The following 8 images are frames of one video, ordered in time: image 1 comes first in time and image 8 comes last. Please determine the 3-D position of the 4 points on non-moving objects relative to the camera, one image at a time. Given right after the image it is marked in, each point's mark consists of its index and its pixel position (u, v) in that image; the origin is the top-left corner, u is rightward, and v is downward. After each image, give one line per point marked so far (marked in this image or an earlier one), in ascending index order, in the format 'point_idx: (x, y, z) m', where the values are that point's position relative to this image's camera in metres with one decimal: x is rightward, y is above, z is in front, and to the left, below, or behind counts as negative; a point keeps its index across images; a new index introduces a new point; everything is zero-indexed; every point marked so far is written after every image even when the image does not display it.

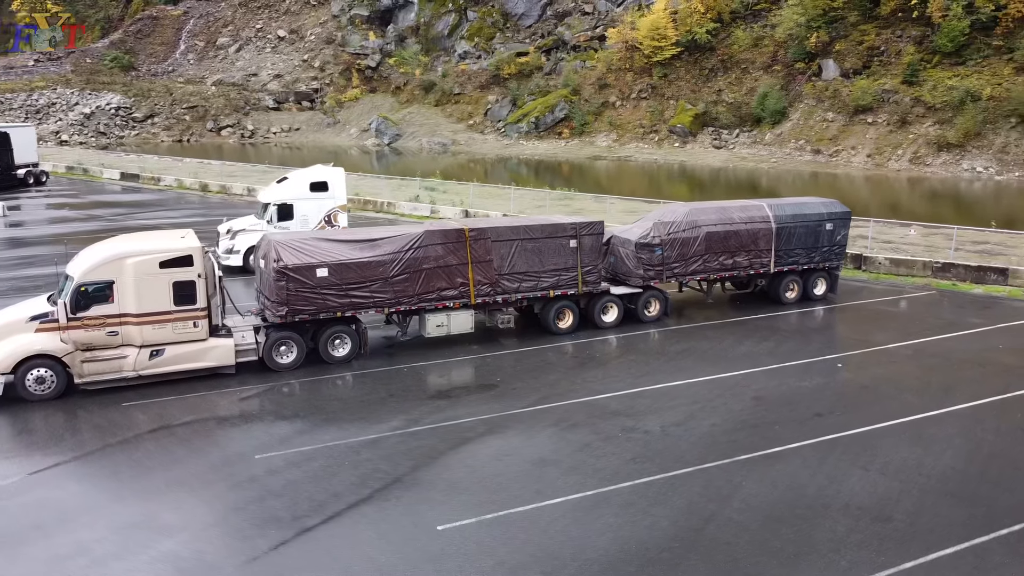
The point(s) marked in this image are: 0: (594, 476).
0: (+1.2, -2.6, +11.1) m
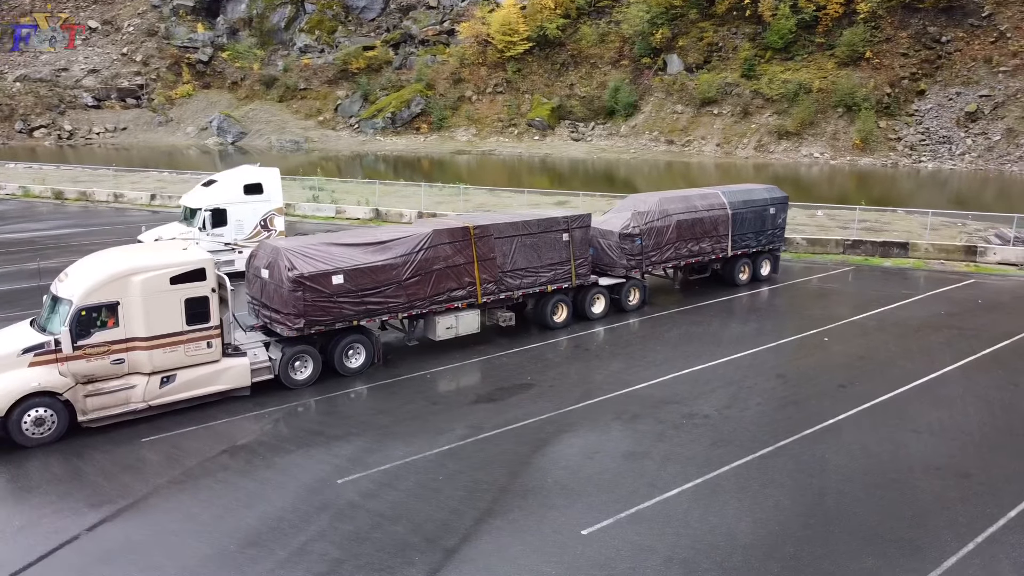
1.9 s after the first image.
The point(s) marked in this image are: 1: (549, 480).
0: (+2.5, -2.4, +11.2) m
1: (+0.5, -2.5, +10.7) m
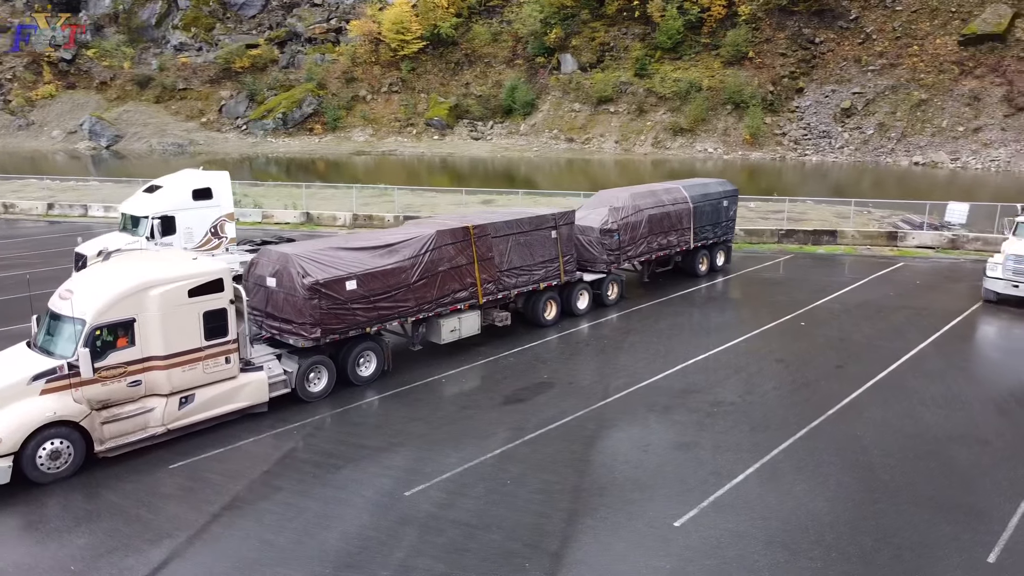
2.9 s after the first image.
0: (+3.3, -2.3, +11.5) m
1: (+1.4, -2.5, +10.7) m
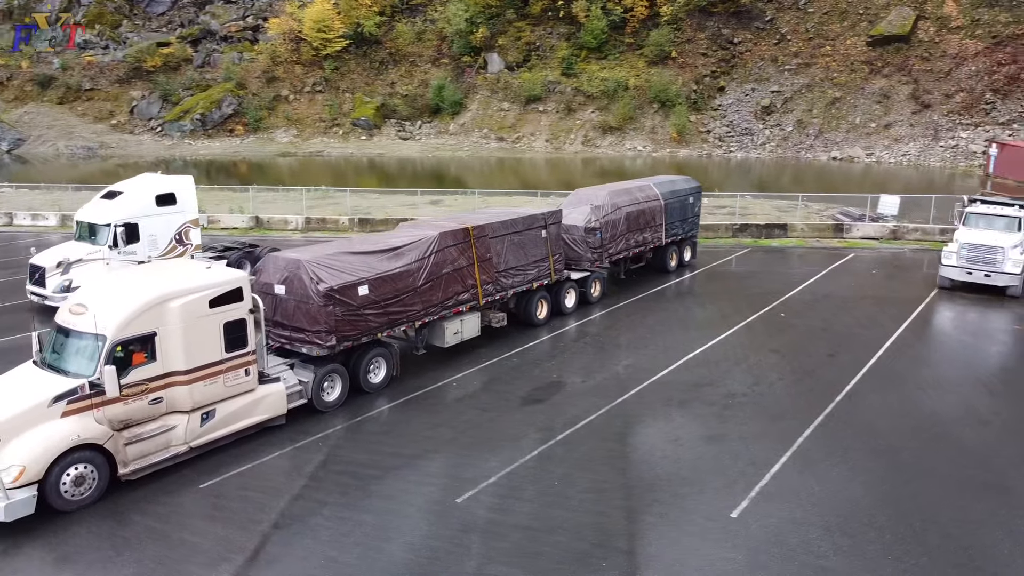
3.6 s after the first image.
0: (+3.8, -2.2, +11.8) m
1: (+2.0, -2.5, +10.8) m
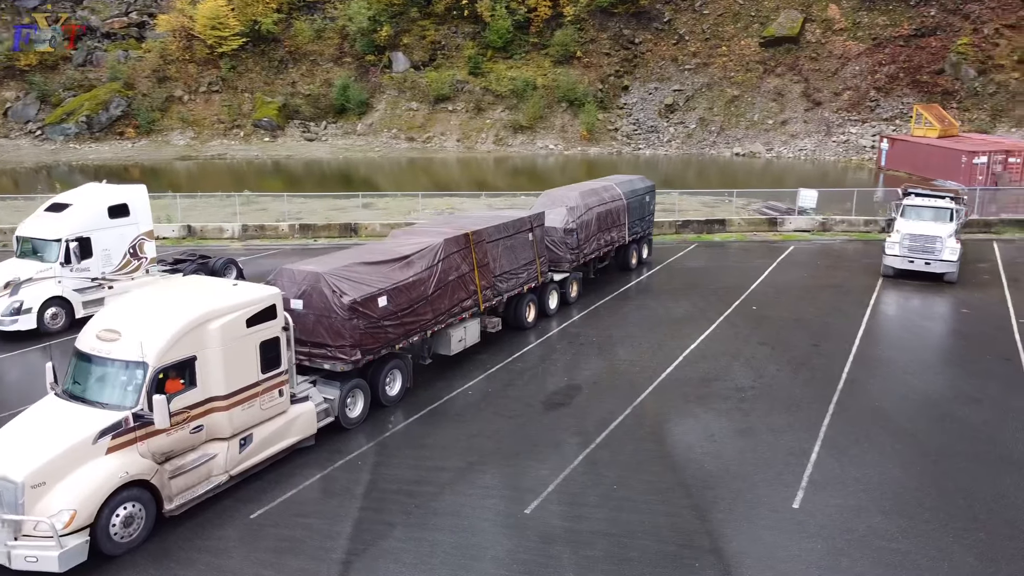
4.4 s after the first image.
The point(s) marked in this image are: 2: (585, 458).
0: (+4.3, -2.2, +12.3) m
1: (+2.7, -2.5, +11.1) m
2: (+1.0, -2.4, +11.4) m
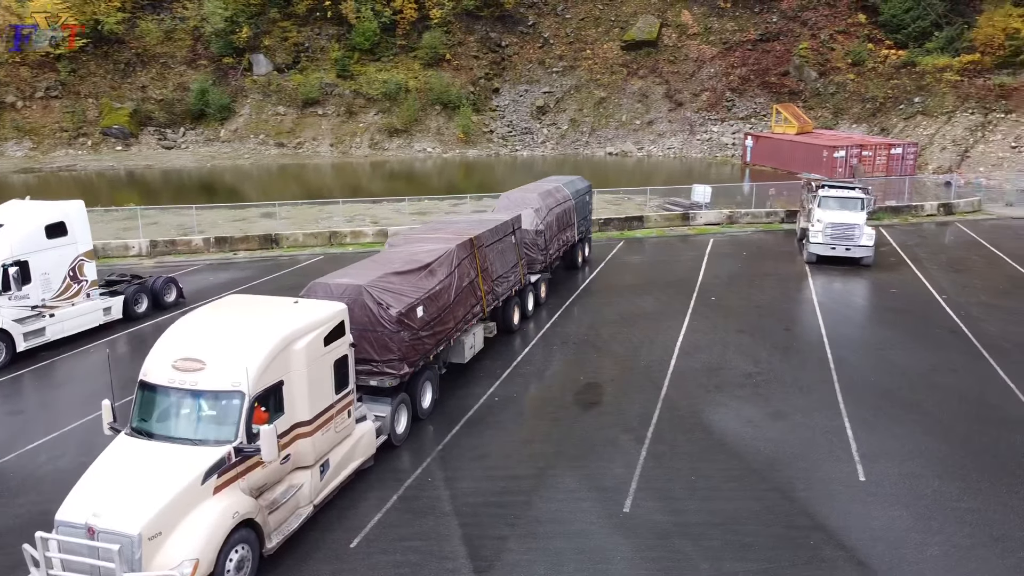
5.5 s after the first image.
0: (+5.0, -2.0, +13.1) m
1: (+3.6, -2.4, +11.6) m
2: (+1.9, -2.4, +11.6) m
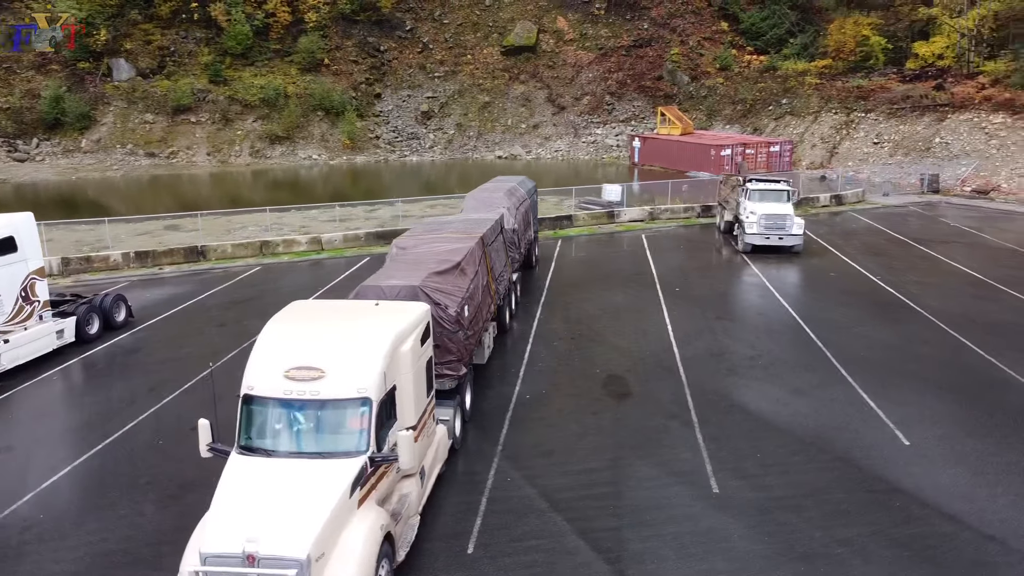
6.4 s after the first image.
0: (+5.5, -1.7, +13.9) m
1: (+4.5, -2.1, +12.2) m
2: (+2.8, -2.2, +11.9) m
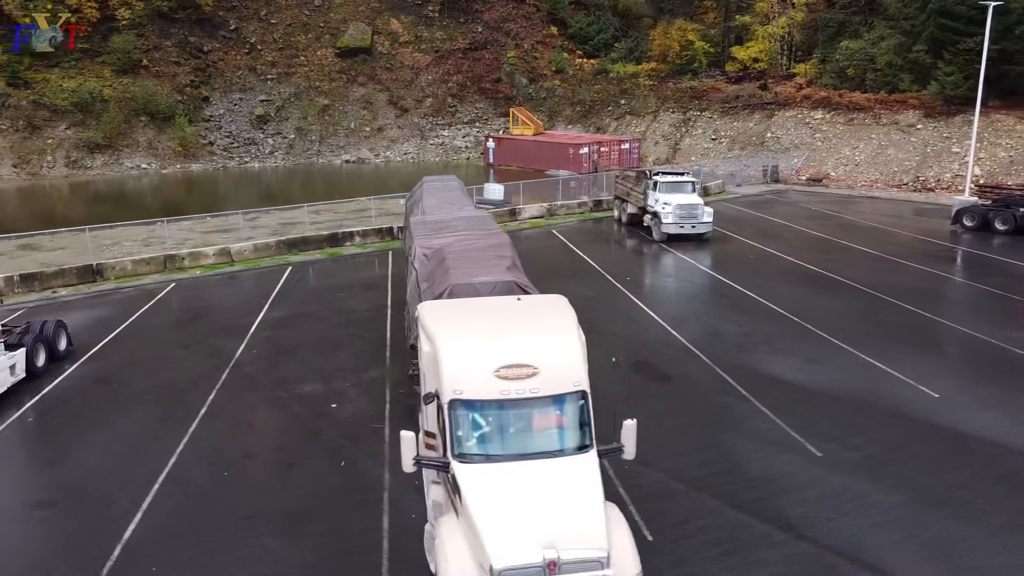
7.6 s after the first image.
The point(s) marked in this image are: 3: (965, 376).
0: (+6.0, -1.2, +15.2) m
1: (+5.5, -1.7, +13.3) m
2: (+4.0, -1.9, +12.6) m
3: (+7.7, -1.5, +13.8) m
